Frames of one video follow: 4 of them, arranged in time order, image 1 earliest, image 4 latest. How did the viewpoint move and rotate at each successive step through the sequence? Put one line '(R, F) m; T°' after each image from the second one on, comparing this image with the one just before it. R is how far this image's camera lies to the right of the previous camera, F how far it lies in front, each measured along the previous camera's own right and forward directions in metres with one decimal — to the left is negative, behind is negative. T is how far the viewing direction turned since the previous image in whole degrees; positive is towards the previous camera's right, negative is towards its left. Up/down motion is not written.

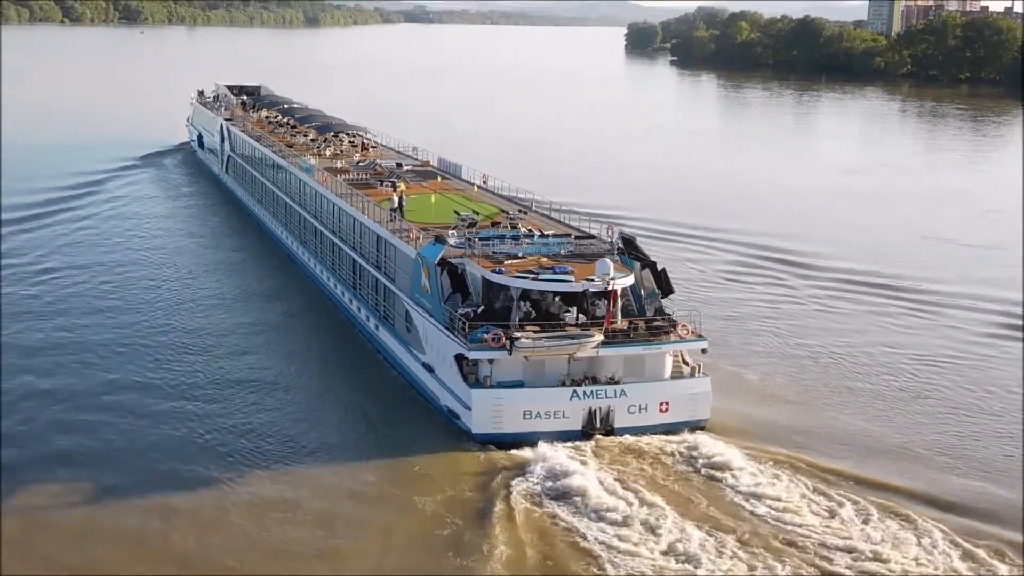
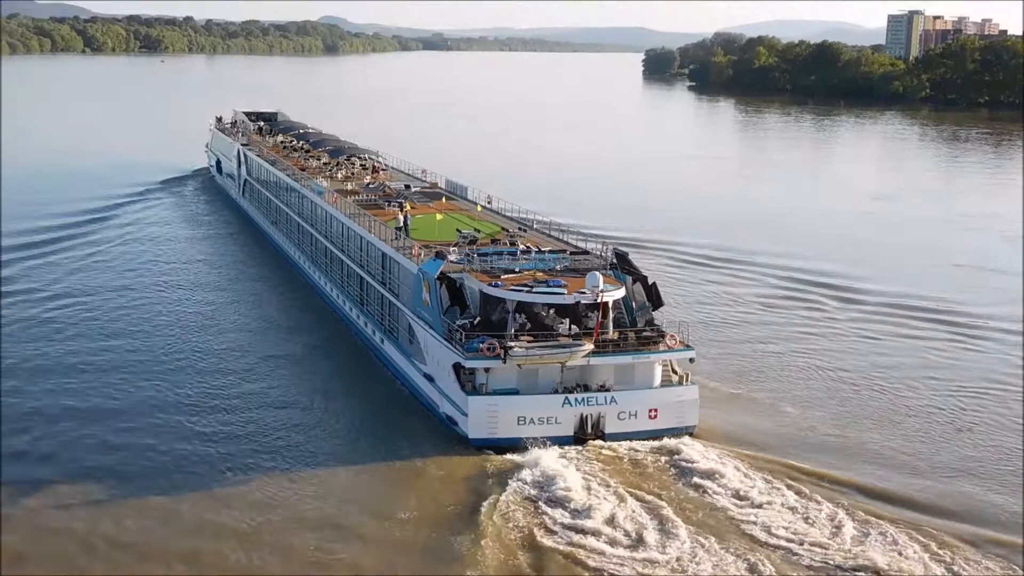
(+0.4, -0.8) m; -1°
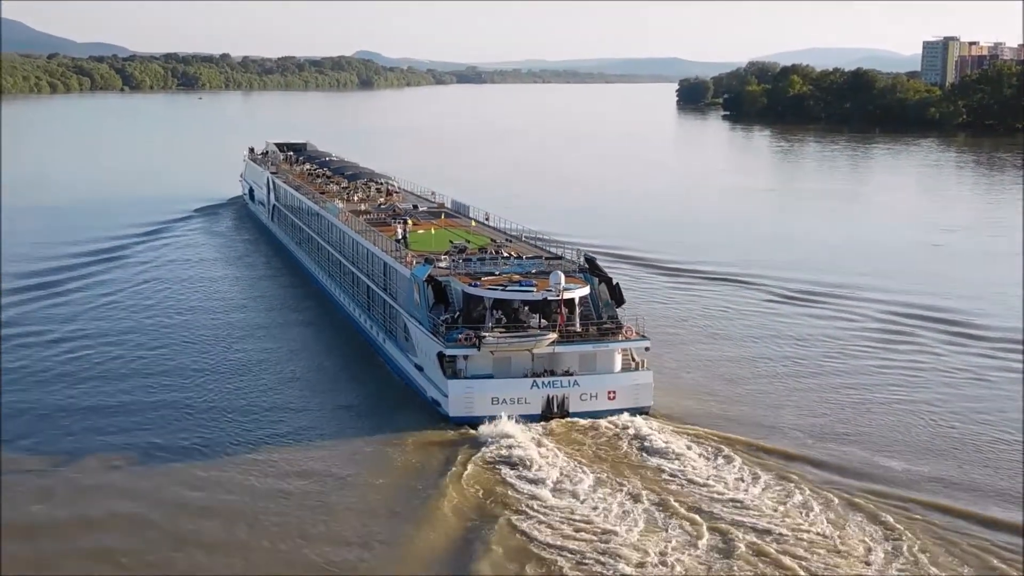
(+1.1, -2.3) m; -2°
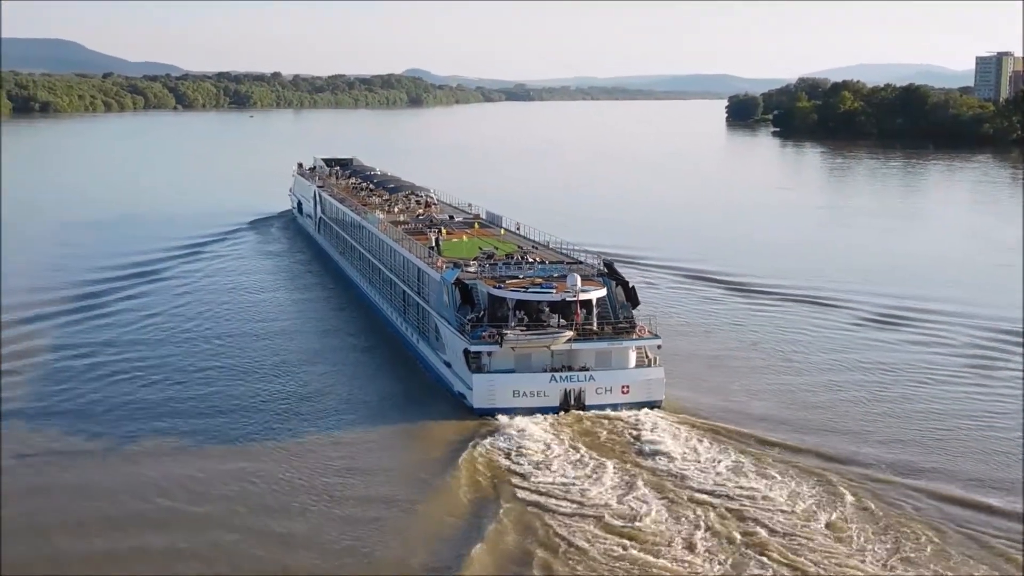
(+0.5, -1.4) m; -3°
